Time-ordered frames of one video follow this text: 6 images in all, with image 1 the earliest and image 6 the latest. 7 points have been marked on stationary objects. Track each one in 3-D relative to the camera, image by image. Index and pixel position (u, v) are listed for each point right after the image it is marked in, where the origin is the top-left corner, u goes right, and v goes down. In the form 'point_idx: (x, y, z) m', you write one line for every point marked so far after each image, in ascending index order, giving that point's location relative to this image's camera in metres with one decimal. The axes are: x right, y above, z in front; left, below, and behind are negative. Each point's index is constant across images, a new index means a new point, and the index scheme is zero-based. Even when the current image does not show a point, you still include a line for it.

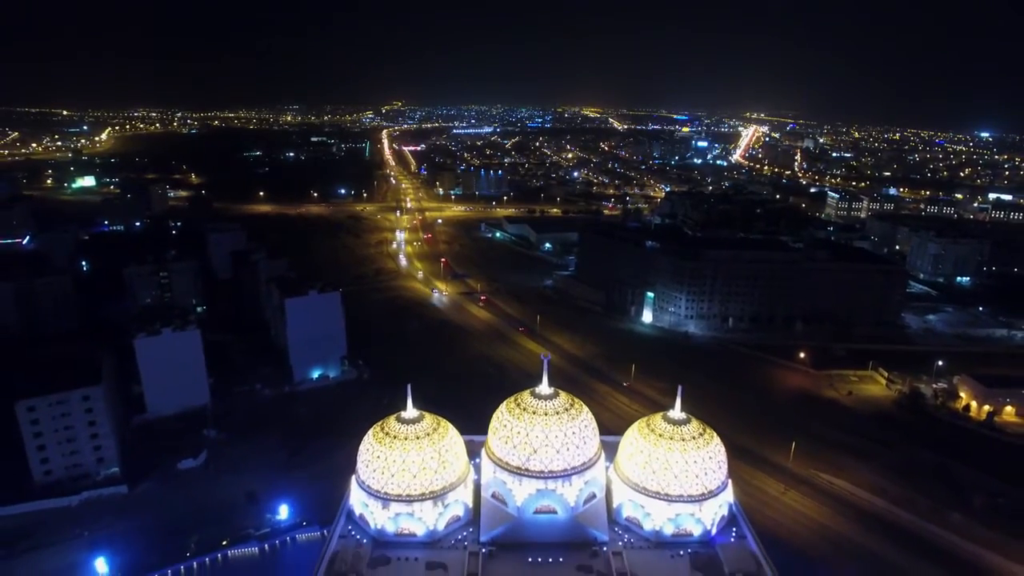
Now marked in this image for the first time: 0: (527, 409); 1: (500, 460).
0: (+0.3, -1.9, +10.3) m
1: (-0.2, -2.7, +10.2) m
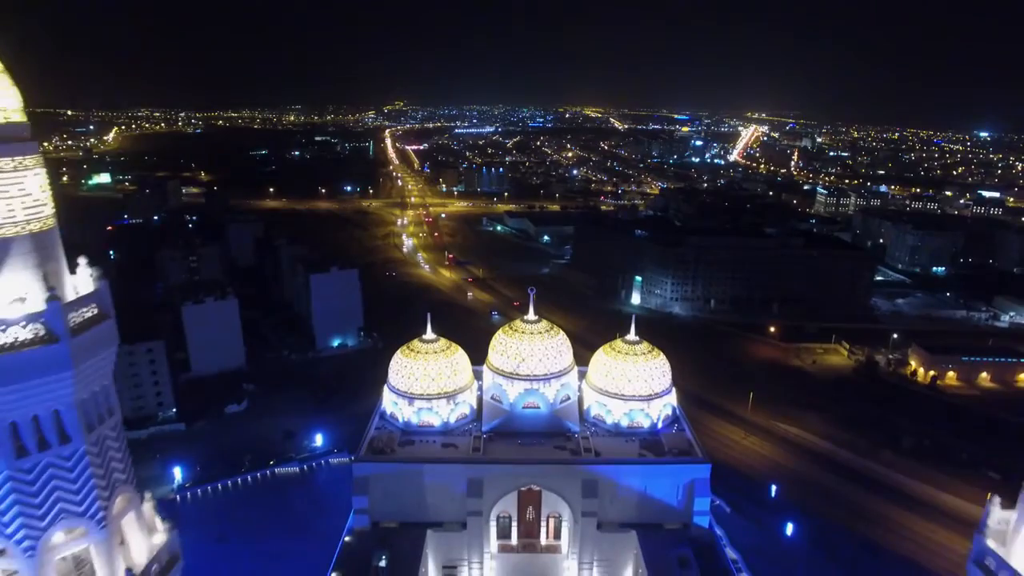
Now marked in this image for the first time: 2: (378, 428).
0: (+0.1, -0.9, +13.4) m
1: (-0.3, -1.7, +13.3) m
2: (-2.9, -3.0, +13.1) m
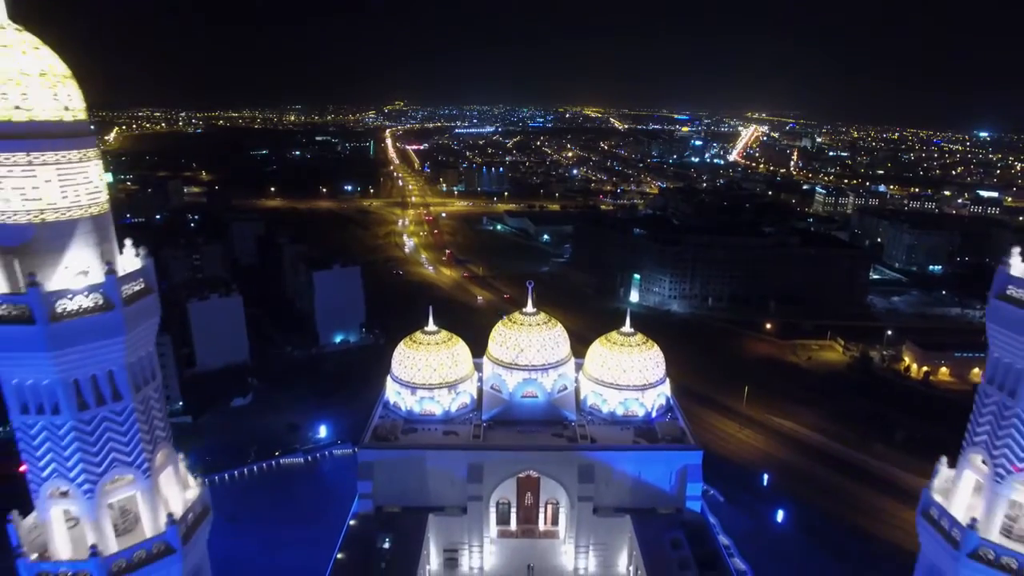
0: (+0.1, -0.8, +13.9) m
1: (-0.3, -1.6, +13.8) m
2: (-2.9, -2.8, +13.5) m
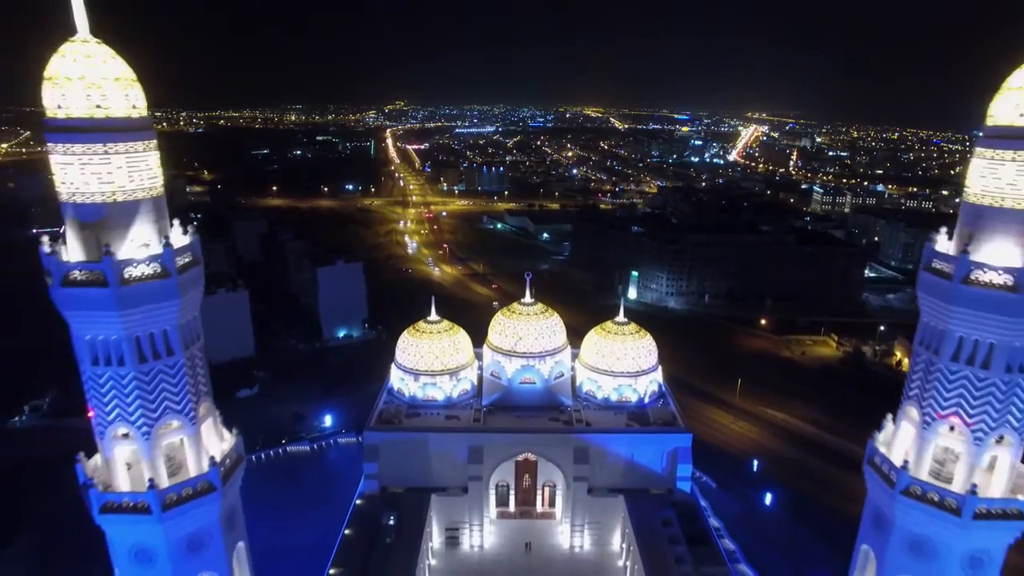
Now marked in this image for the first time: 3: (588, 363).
0: (+0.1, -0.6, +14.5) m
1: (-0.4, -1.4, +14.4) m
2: (-2.9, -2.6, +14.2) m
3: (+1.8, -1.8, +14.6) m
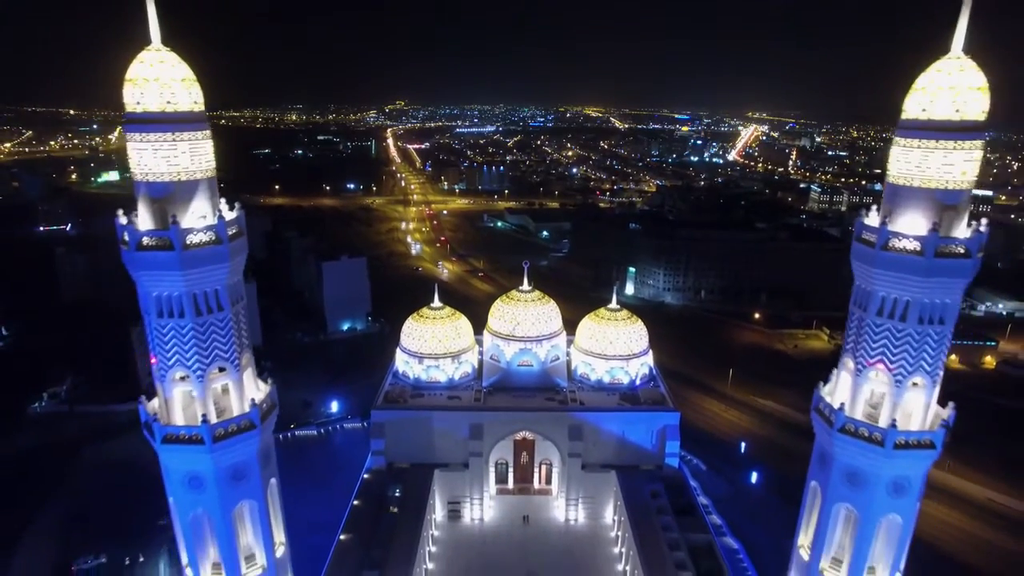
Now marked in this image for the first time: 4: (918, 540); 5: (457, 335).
0: (+0.1, -0.3, +15.4) m
1: (-0.4, -1.1, +15.3) m
2: (-2.9, -2.3, +15.0) m
3: (+1.8, -1.5, +15.4) m
4: (+11.1, -6.9, +16.6) m
5: (-1.4, -1.2, +15.1) m
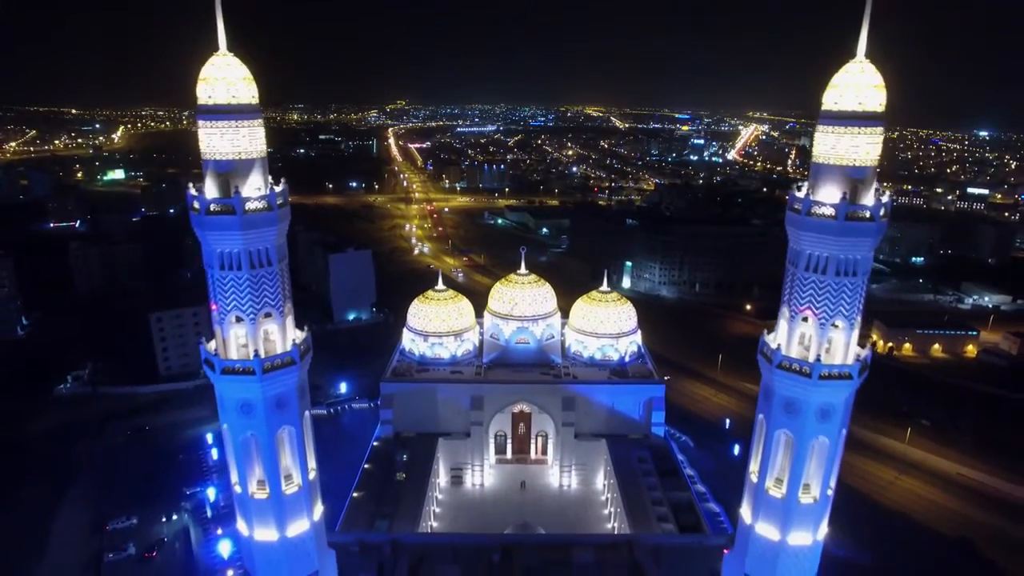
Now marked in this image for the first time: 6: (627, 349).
0: (0.0, +0.2, +16.5) m
1: (-0.4, -0.7, +16.5) m
2: (-3.0, -1.9, +16.2) m
3: (+1.7, -1.1, +16.6) m
4: (+11.0, -6.4, +17.8) m
5: (-1.4, -0.7, +16.3) m
6: (+3.0, -1.7, +16.3) m
